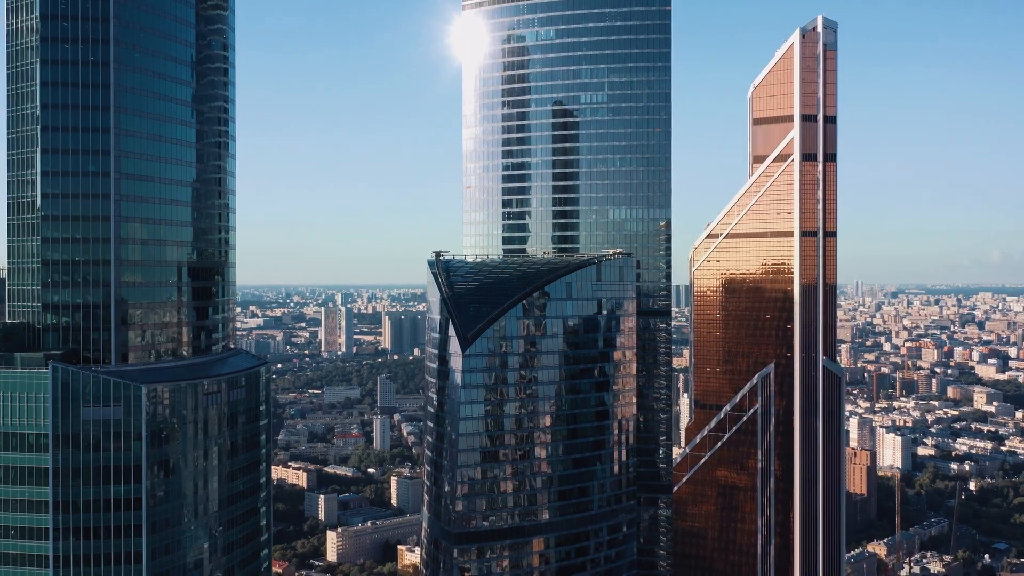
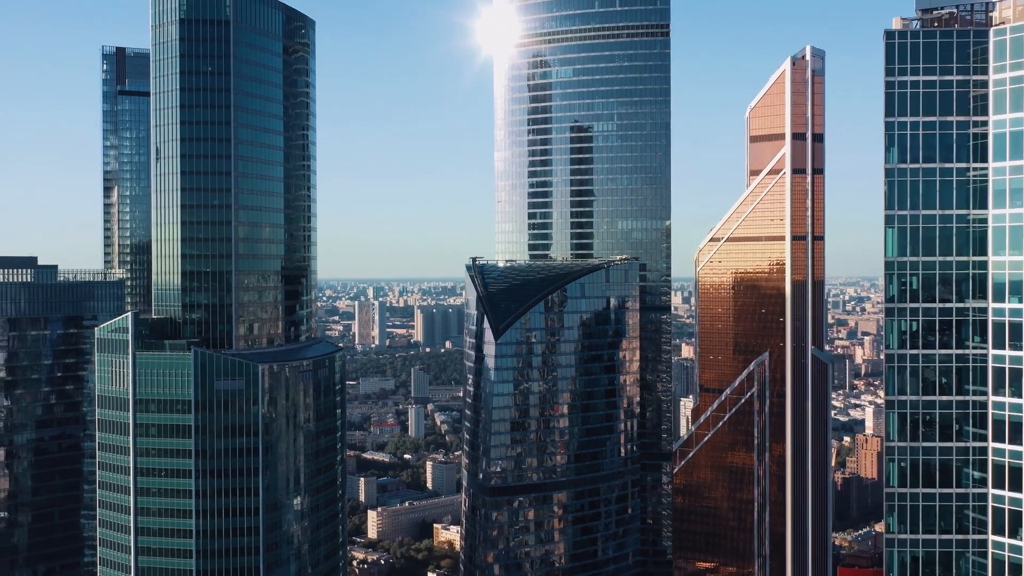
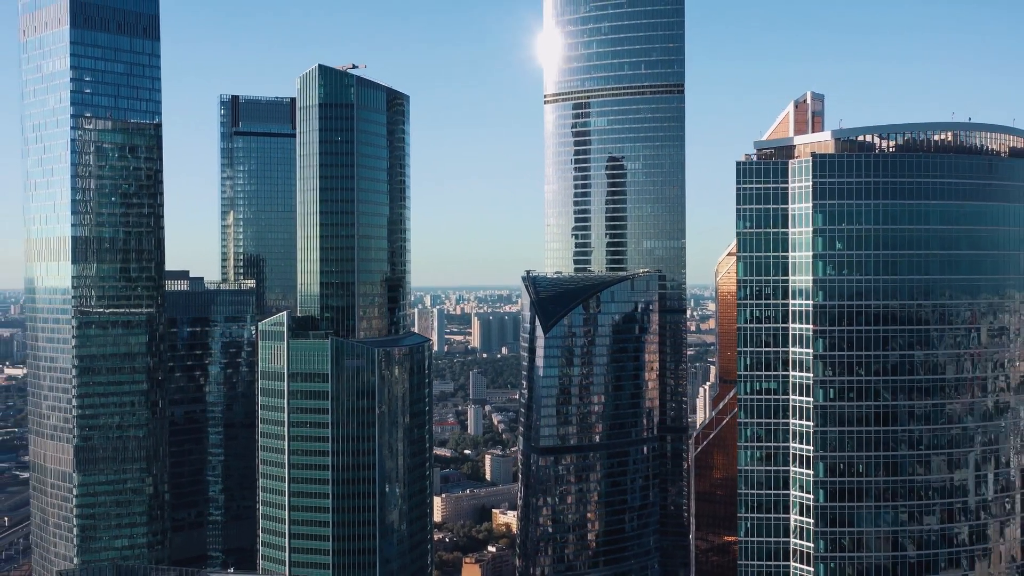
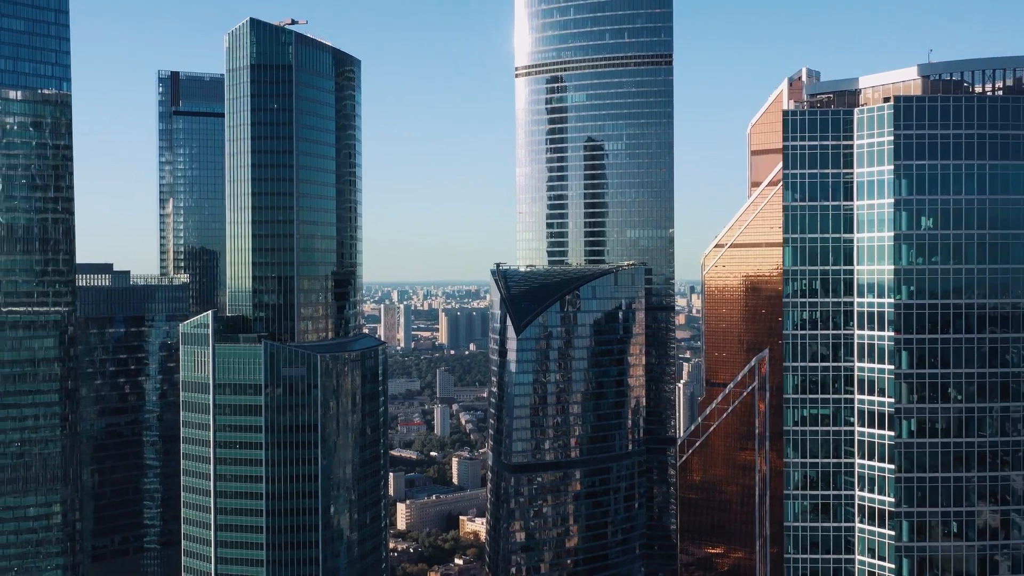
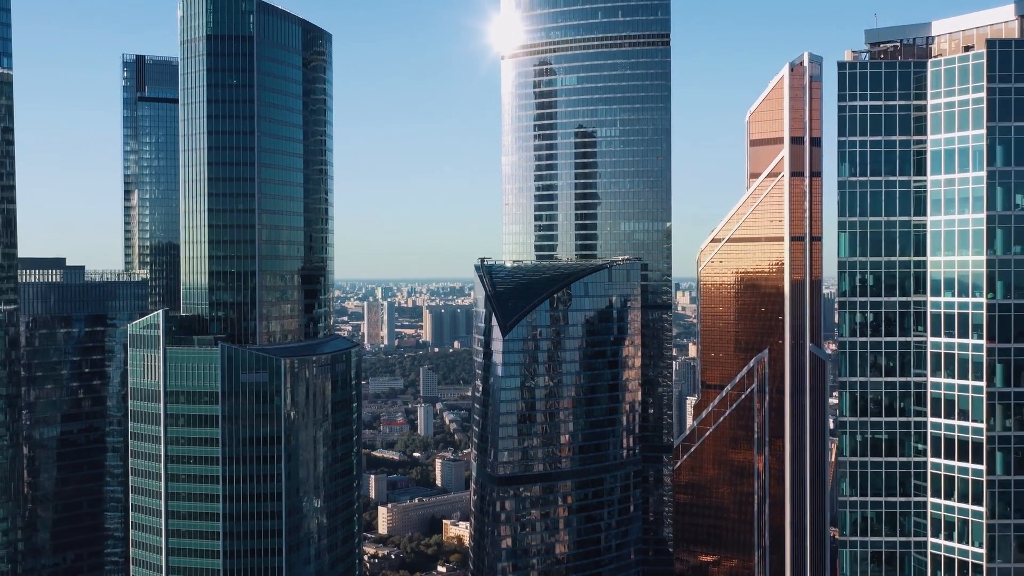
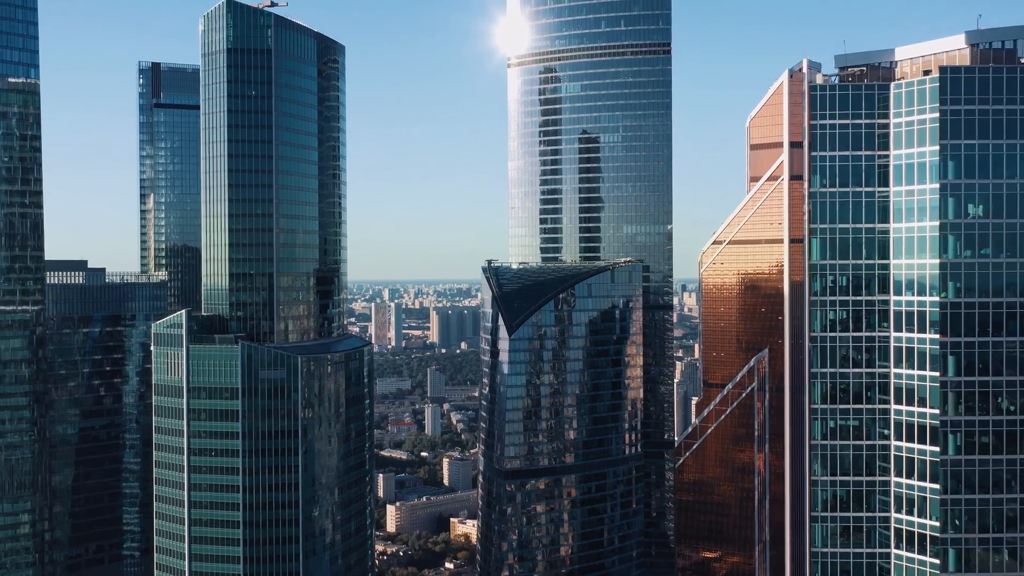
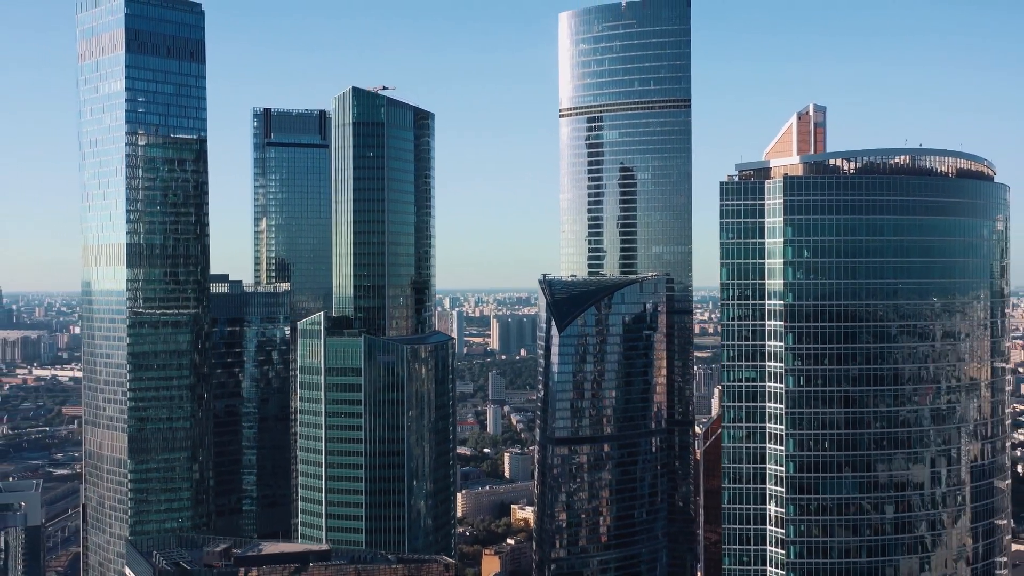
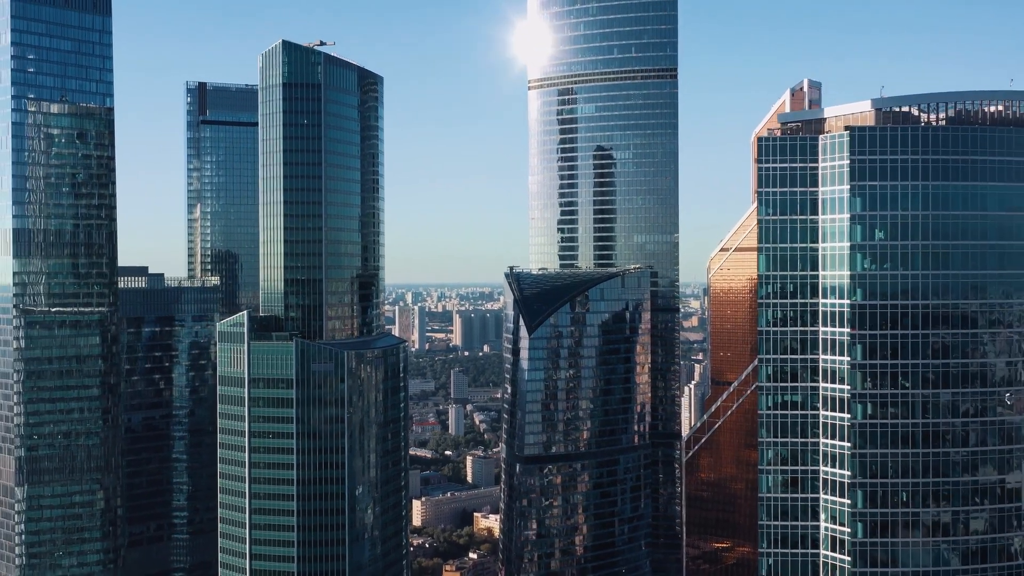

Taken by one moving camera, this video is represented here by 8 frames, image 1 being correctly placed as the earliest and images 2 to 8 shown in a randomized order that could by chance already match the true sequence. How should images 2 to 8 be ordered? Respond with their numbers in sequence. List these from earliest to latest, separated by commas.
2, 5, 6, 4, 8, 3, 7
